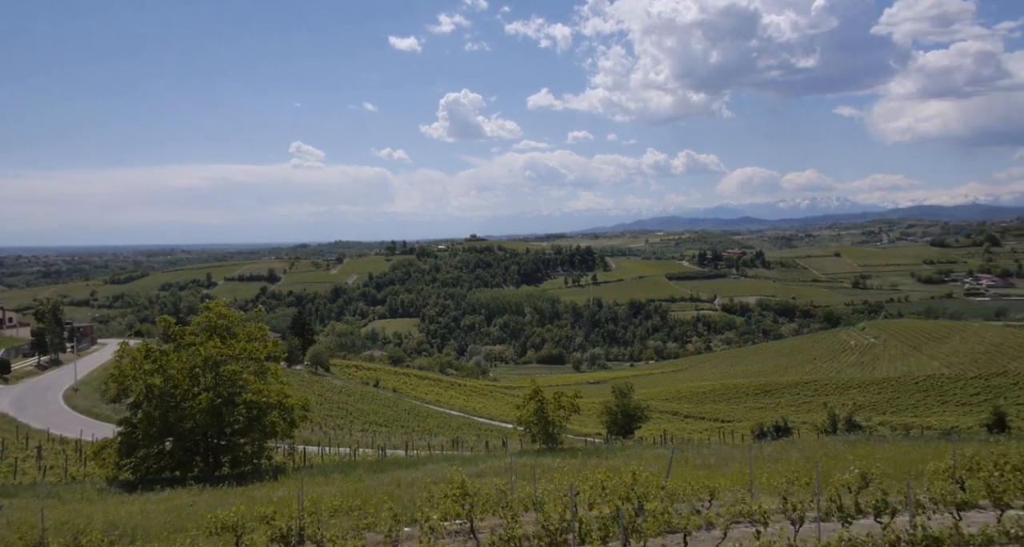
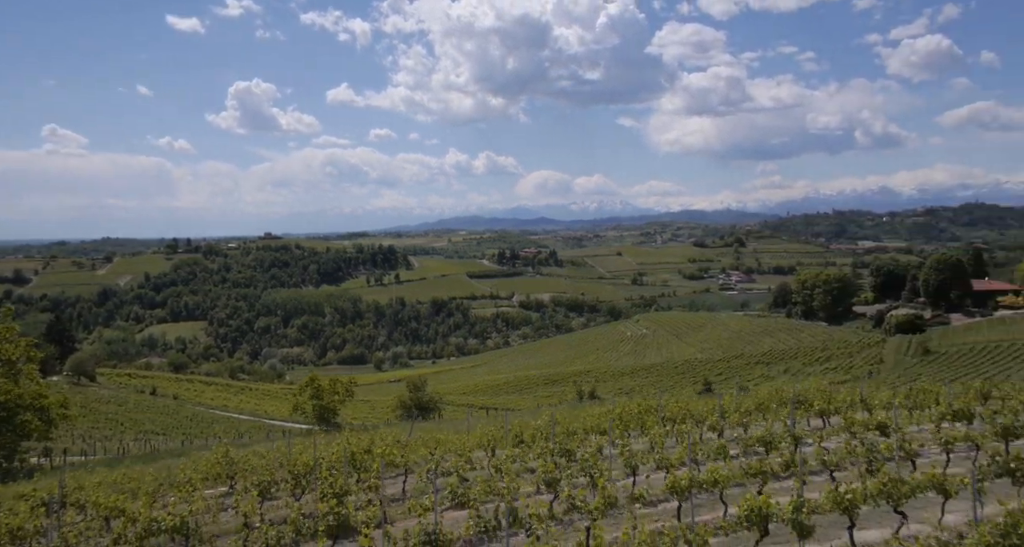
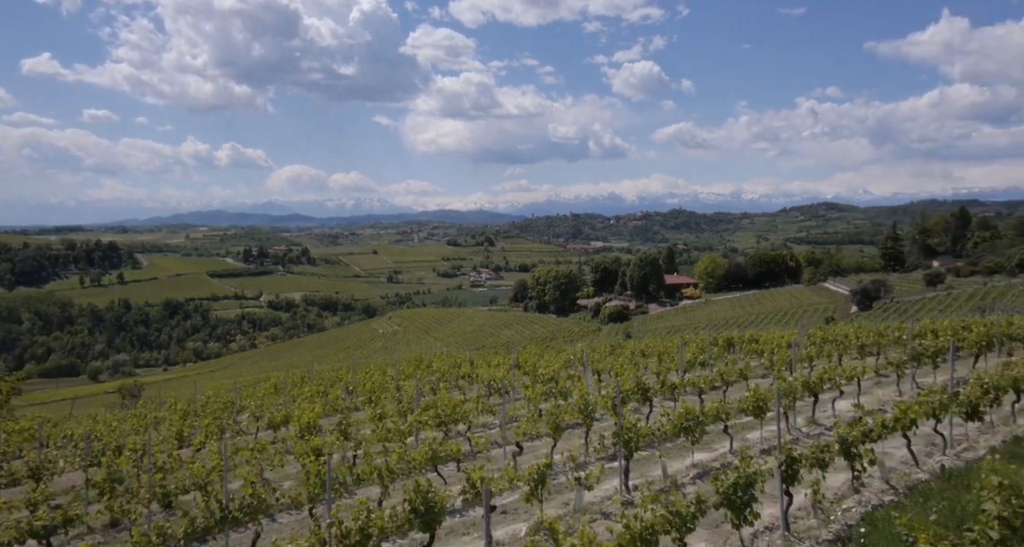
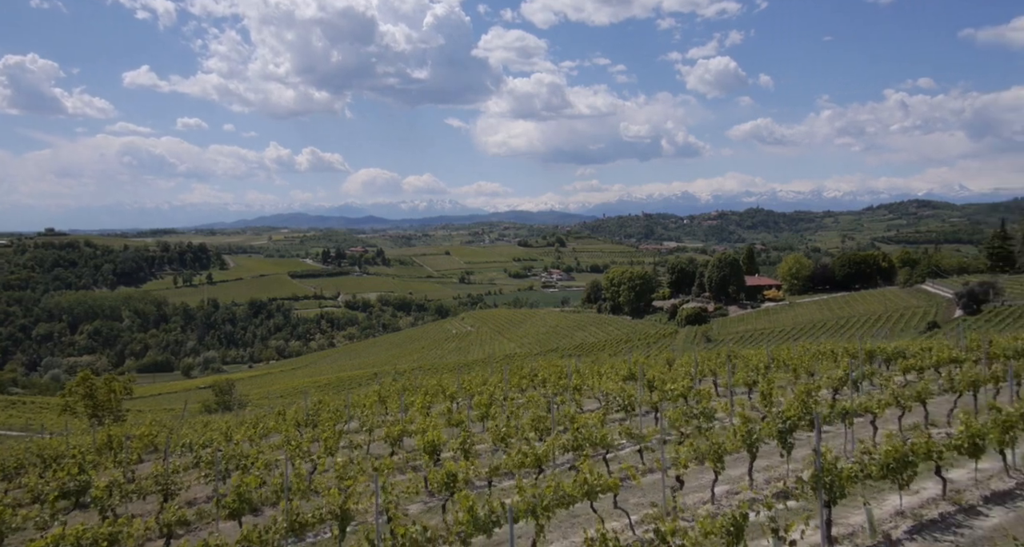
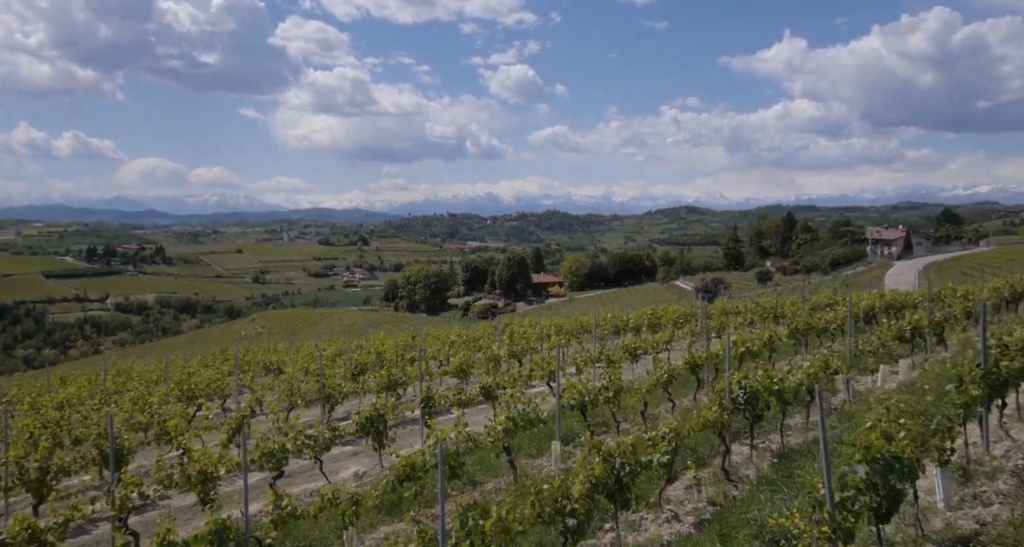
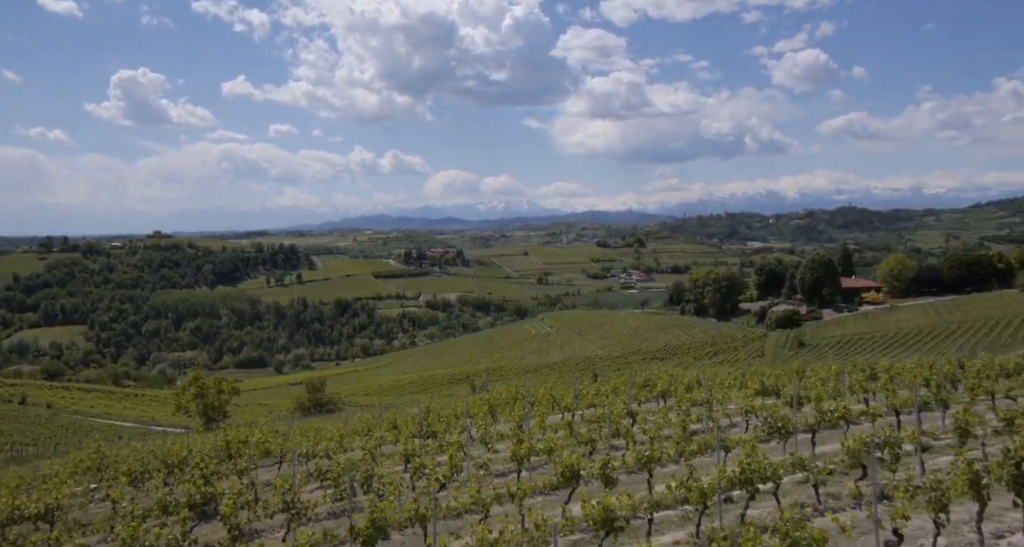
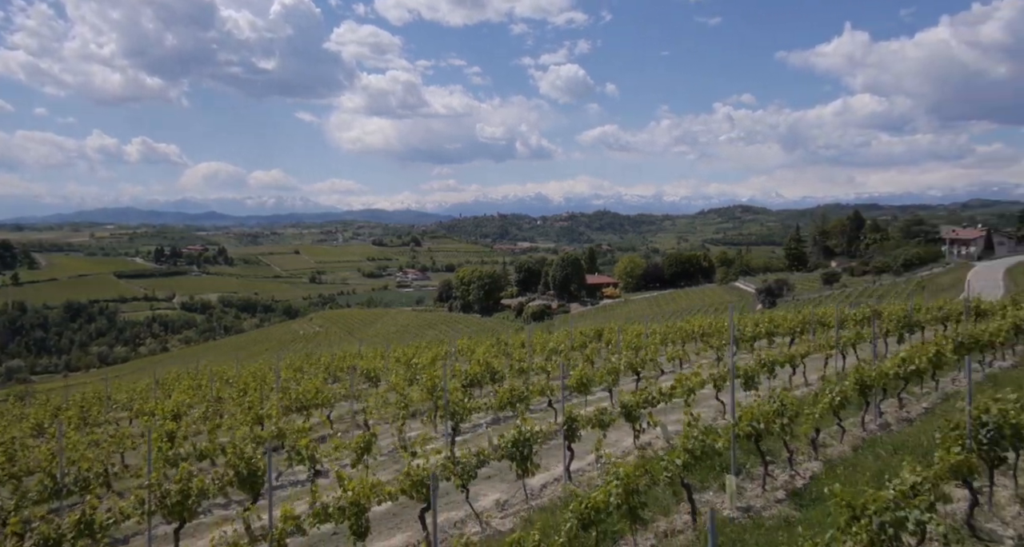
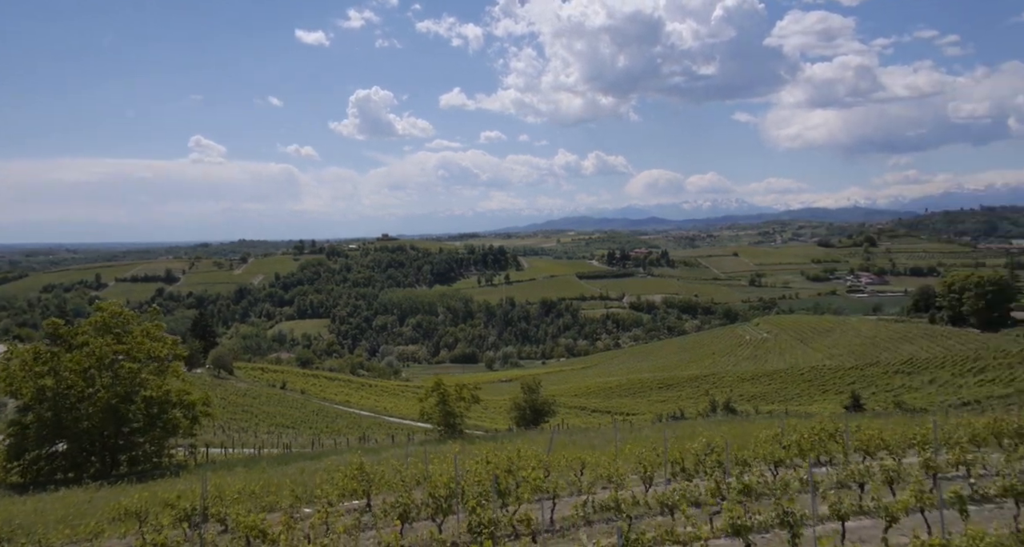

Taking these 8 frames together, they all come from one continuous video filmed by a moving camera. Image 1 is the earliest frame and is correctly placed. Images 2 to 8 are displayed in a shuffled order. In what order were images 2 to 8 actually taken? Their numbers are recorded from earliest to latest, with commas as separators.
8, 2, 6, 4, 3, 7, 5
